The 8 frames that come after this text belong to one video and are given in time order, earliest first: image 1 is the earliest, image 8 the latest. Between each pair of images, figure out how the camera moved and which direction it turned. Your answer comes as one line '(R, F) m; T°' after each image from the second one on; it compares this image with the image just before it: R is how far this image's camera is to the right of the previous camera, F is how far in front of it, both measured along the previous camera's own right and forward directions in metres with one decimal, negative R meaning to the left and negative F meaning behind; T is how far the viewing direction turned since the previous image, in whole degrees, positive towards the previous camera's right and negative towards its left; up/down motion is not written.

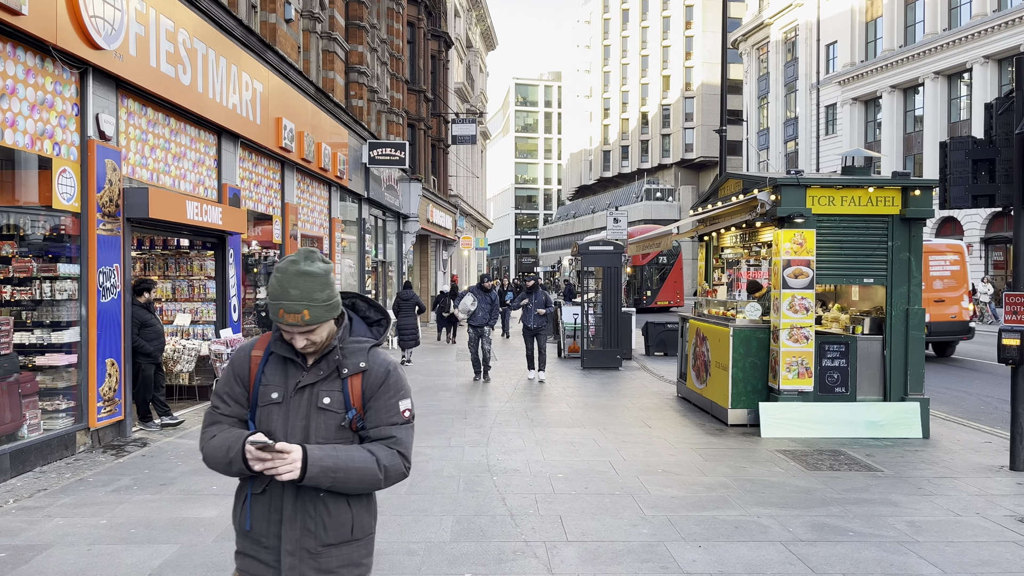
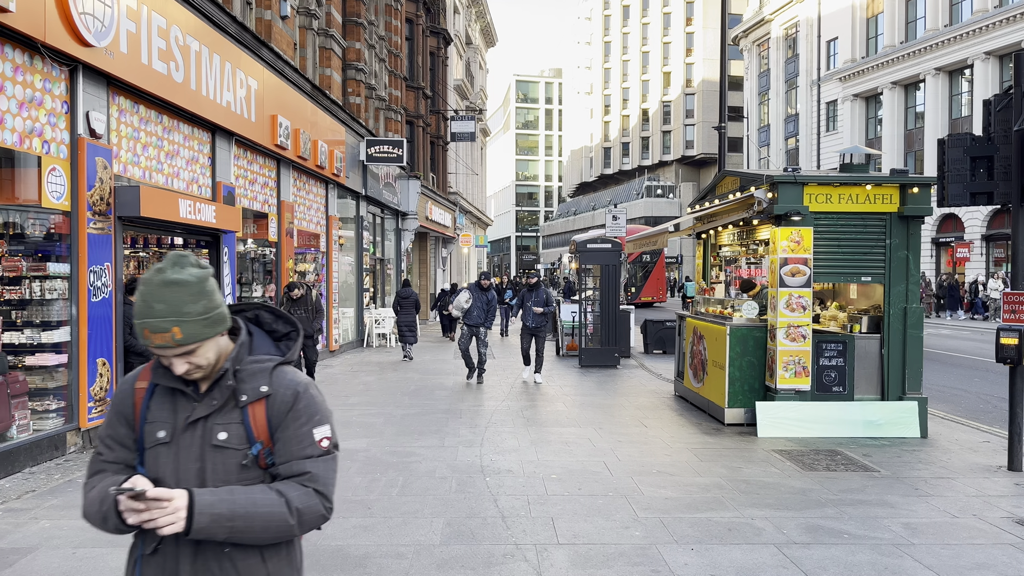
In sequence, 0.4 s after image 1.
(+0.1, +0.1) m; 0°
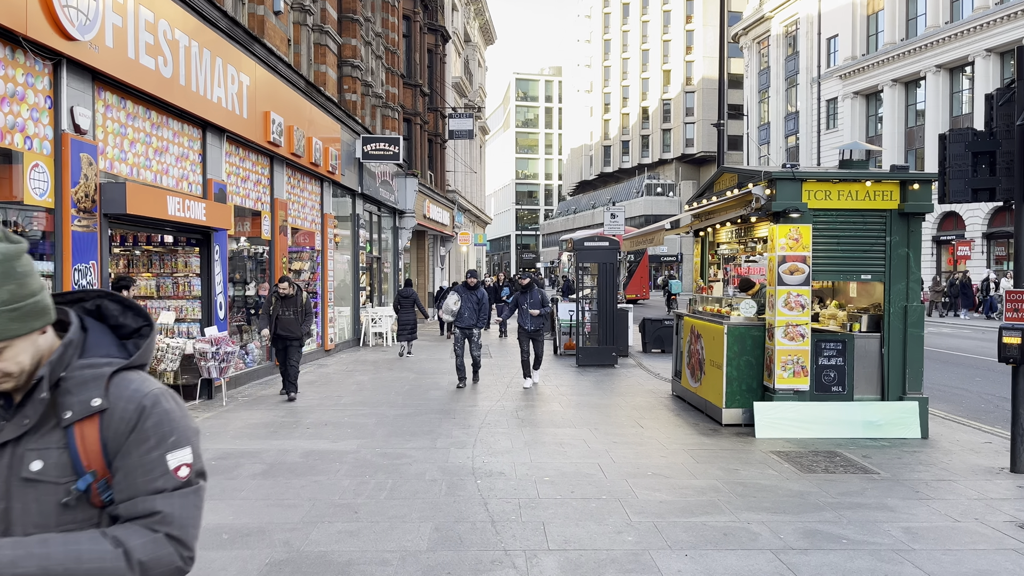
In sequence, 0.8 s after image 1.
(+0.1, +0.1) m; 0°
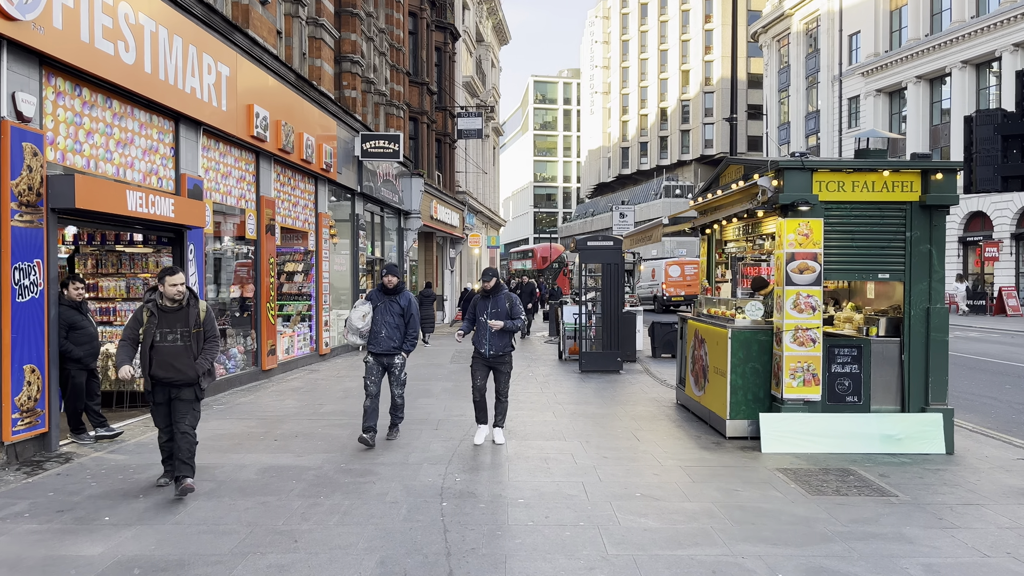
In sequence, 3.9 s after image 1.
(+0.3, +0.6) m; -1°
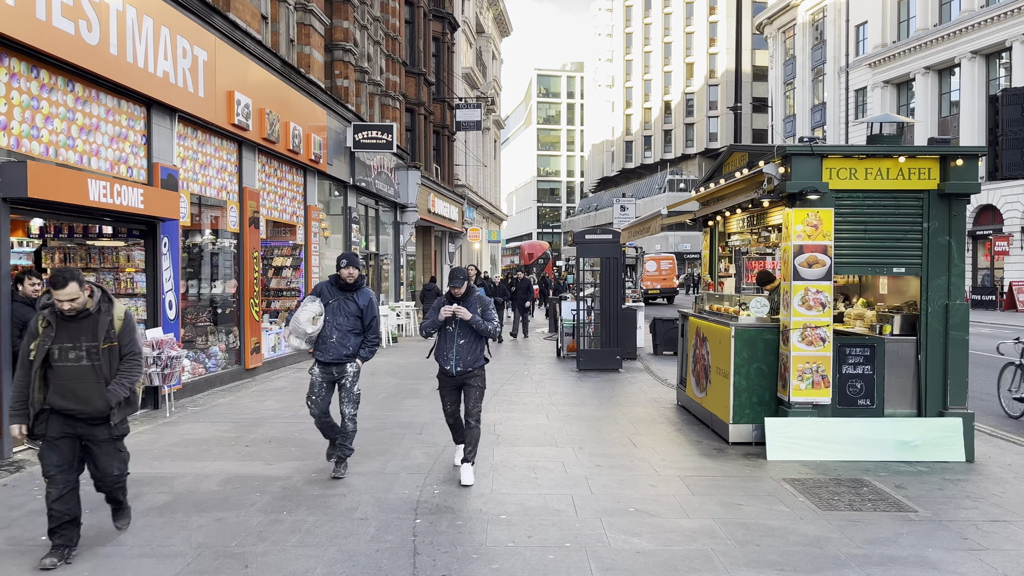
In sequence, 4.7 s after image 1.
(+0.1, +0.5) m; 0°
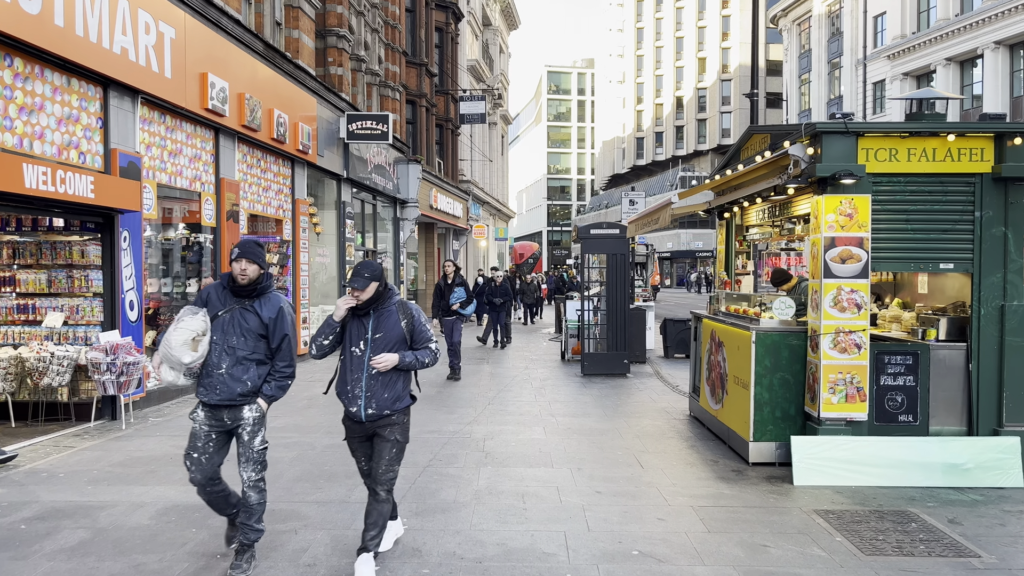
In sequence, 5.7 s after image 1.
(+0.2, +0.9) m; -1°
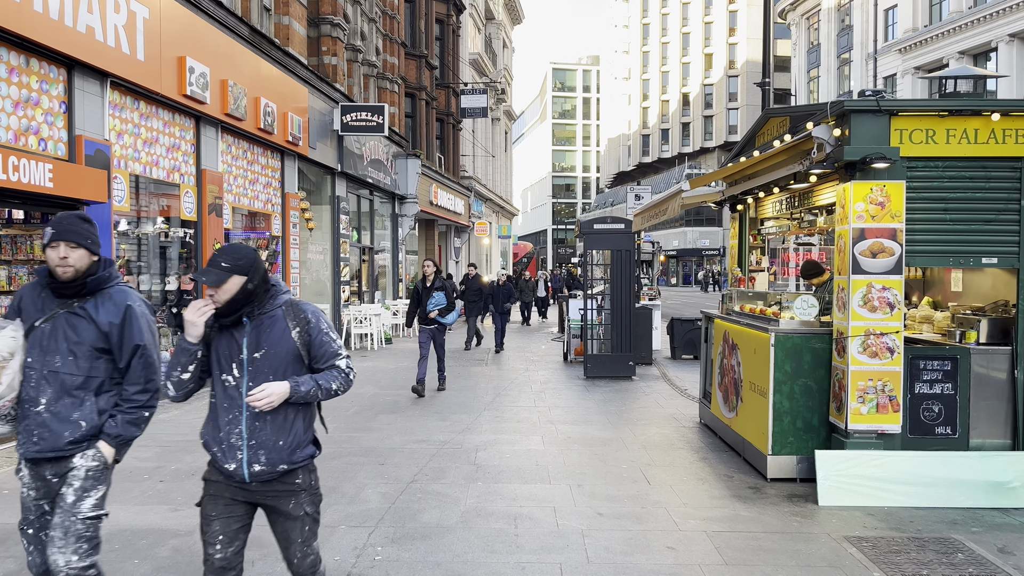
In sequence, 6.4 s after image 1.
(+0.1, +0.6) m; 0°
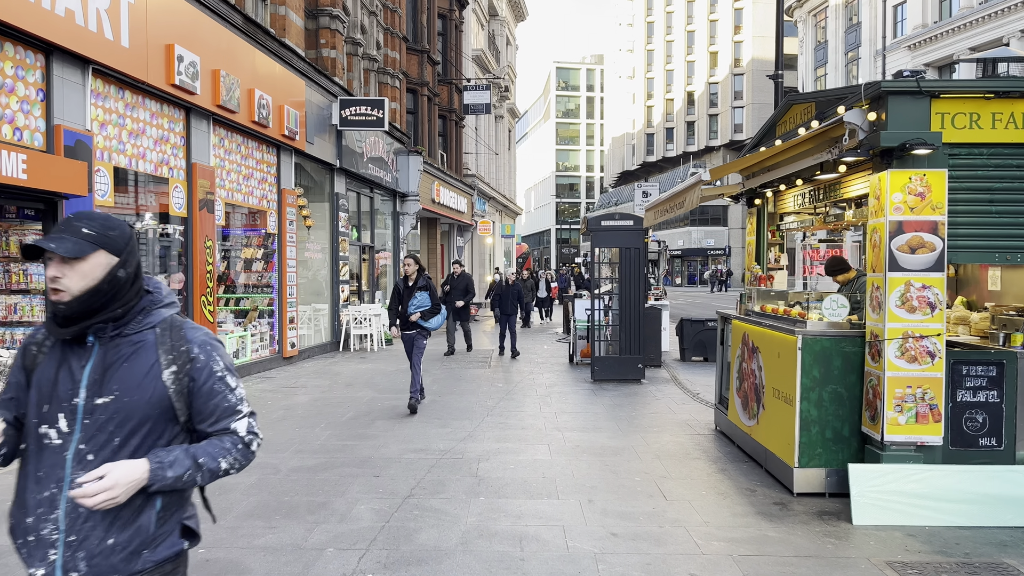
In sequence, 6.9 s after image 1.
(0.0, +0.4) m; 0°
